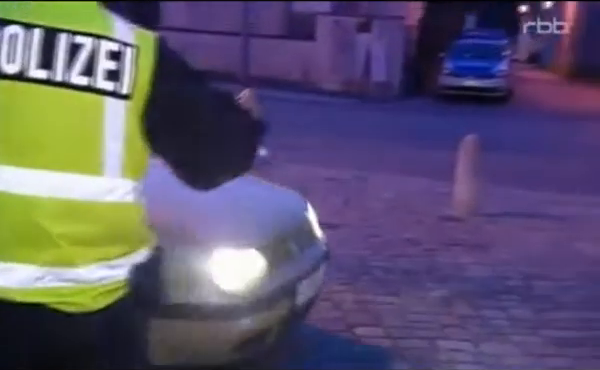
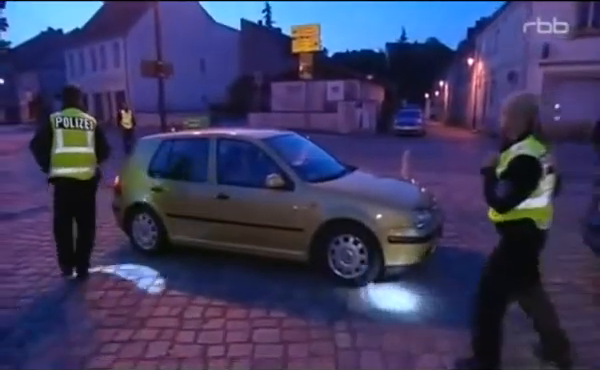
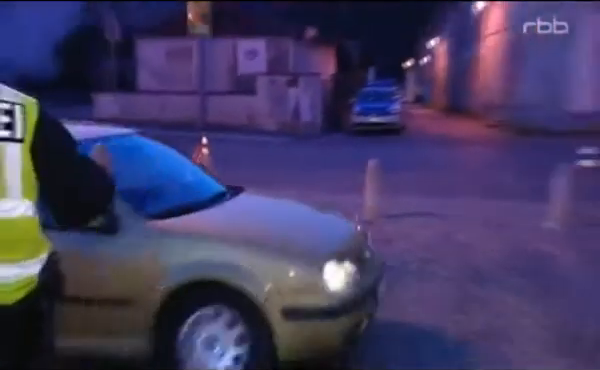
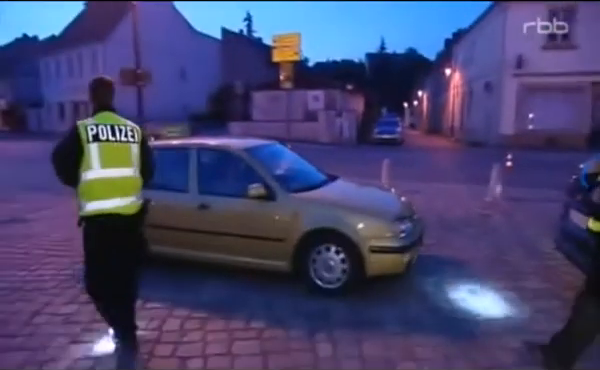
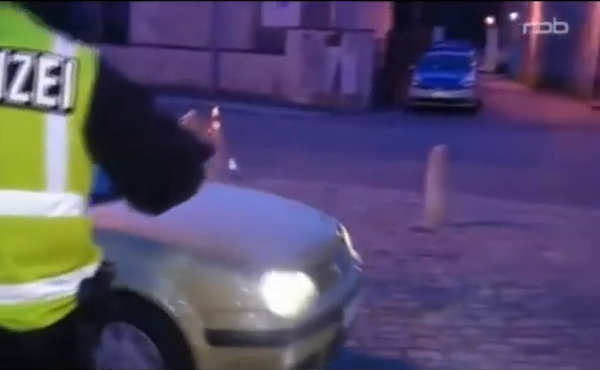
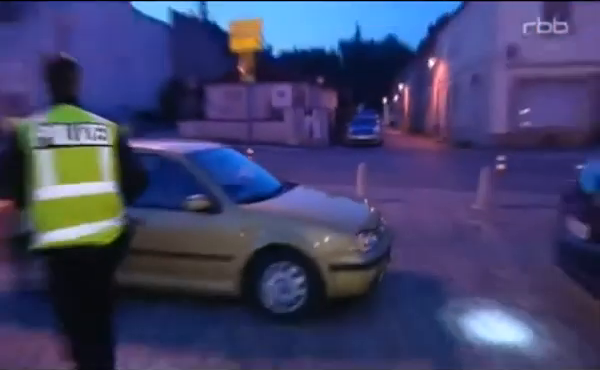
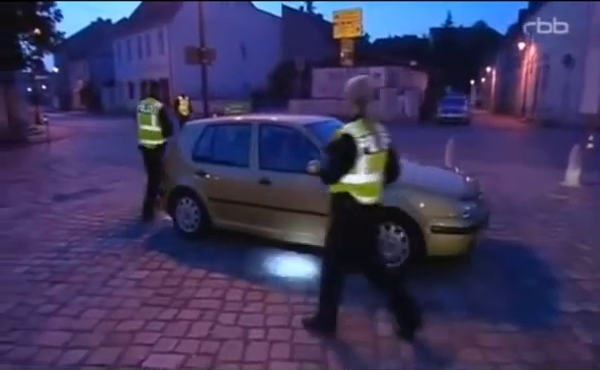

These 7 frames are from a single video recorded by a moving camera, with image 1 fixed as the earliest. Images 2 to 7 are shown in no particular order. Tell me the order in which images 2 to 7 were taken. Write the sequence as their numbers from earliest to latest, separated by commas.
5, 3, 6, 4, 2, 7
